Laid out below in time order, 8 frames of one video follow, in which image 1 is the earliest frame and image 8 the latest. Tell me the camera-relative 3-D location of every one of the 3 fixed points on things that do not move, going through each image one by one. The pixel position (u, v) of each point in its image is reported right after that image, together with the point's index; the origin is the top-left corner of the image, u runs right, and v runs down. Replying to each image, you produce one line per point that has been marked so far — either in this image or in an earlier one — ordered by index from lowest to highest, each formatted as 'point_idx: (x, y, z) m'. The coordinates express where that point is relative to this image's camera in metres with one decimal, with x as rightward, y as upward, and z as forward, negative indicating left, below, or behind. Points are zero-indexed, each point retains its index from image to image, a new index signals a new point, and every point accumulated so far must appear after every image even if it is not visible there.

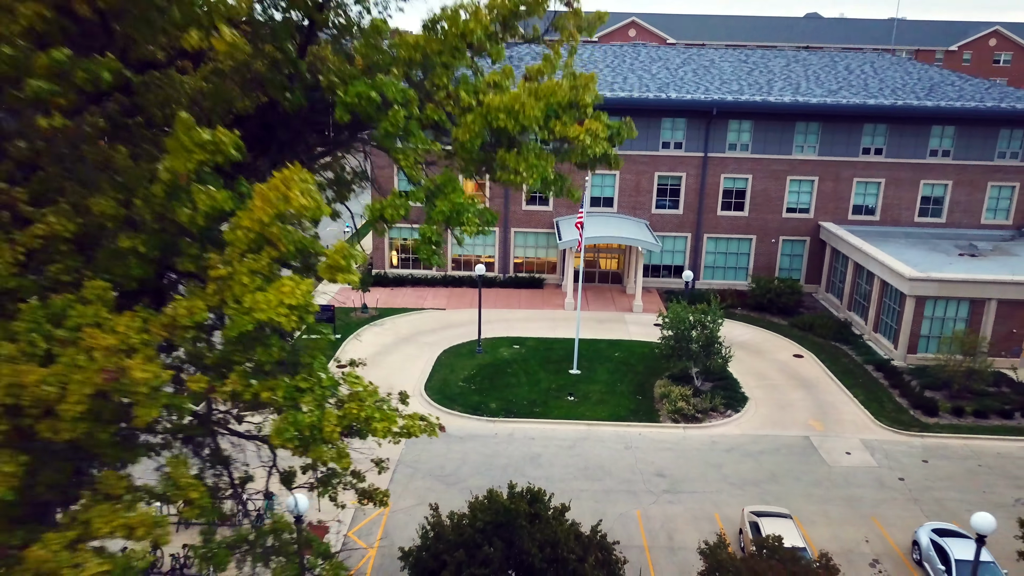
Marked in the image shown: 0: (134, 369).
0: (-1.9, -0.5, +4.2) m
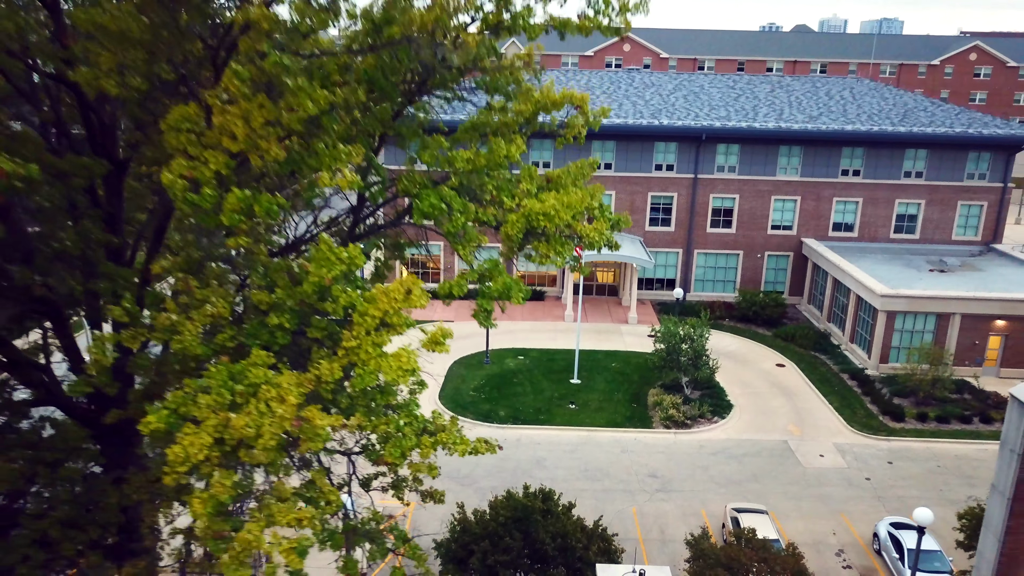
0: (-1.6, -1.0, +6.2) m
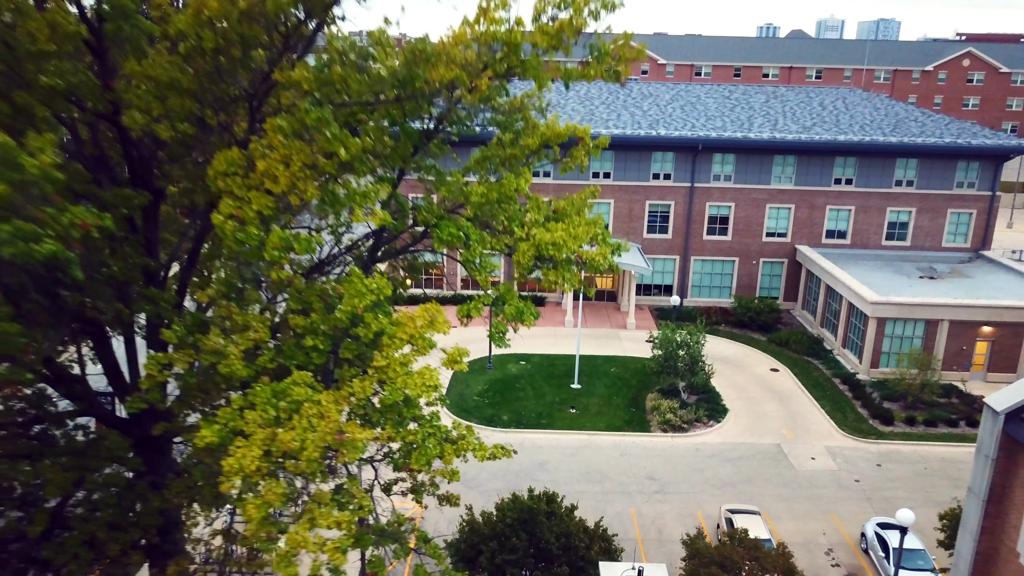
0: (-1.5, -1.3, +7.0) m
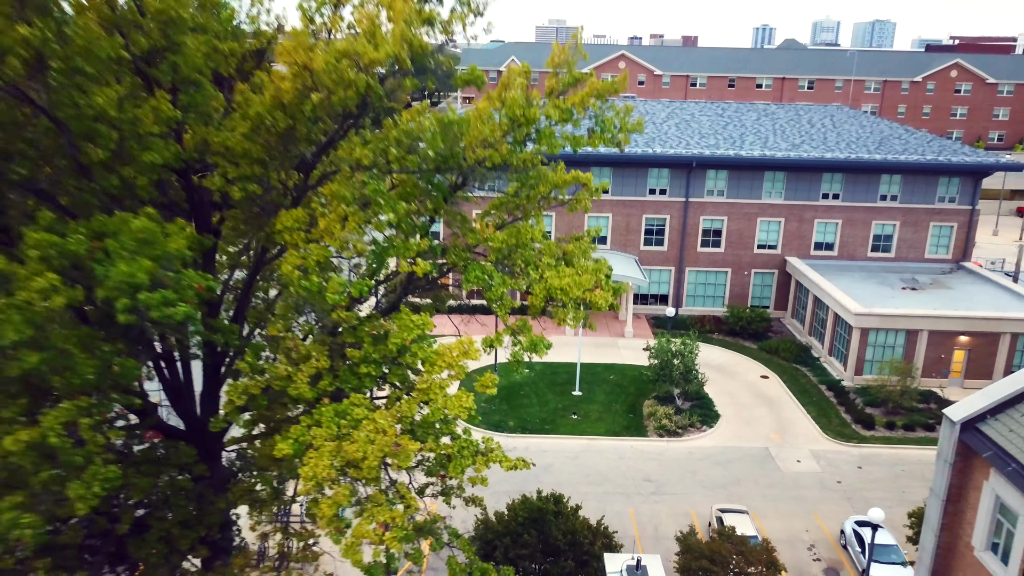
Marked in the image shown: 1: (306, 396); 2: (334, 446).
0: (-1.3, -1.8, +8.6) m
1: (-2.6, -1.4, +9.5) m
2: (-2.0, -1.8, +8.6) m
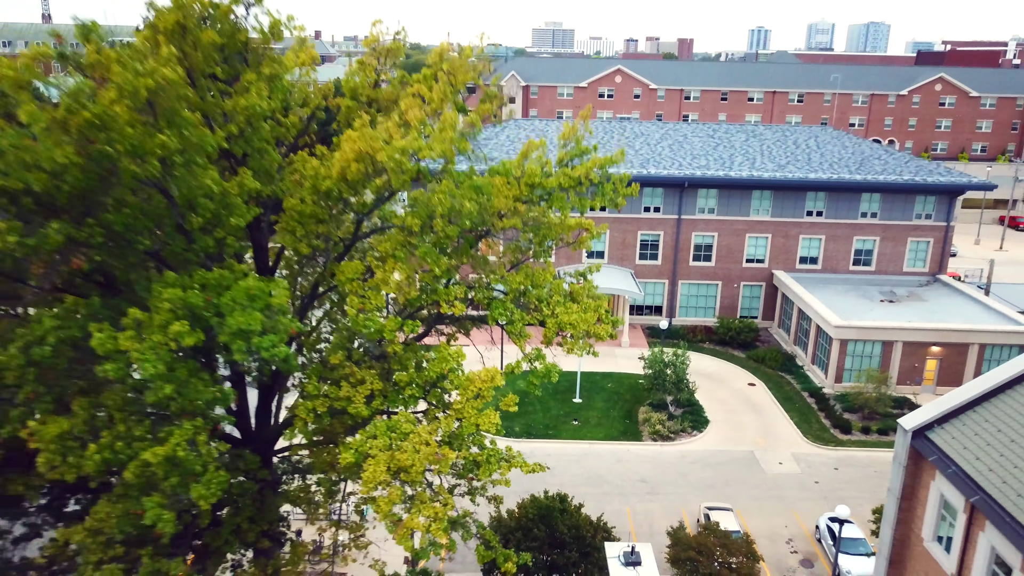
0: (-1.0, -2.4, +10.8) m
1: (-2.3, -1.9, +11.6) m
2: (-1.7, -2.4, +10.8) m
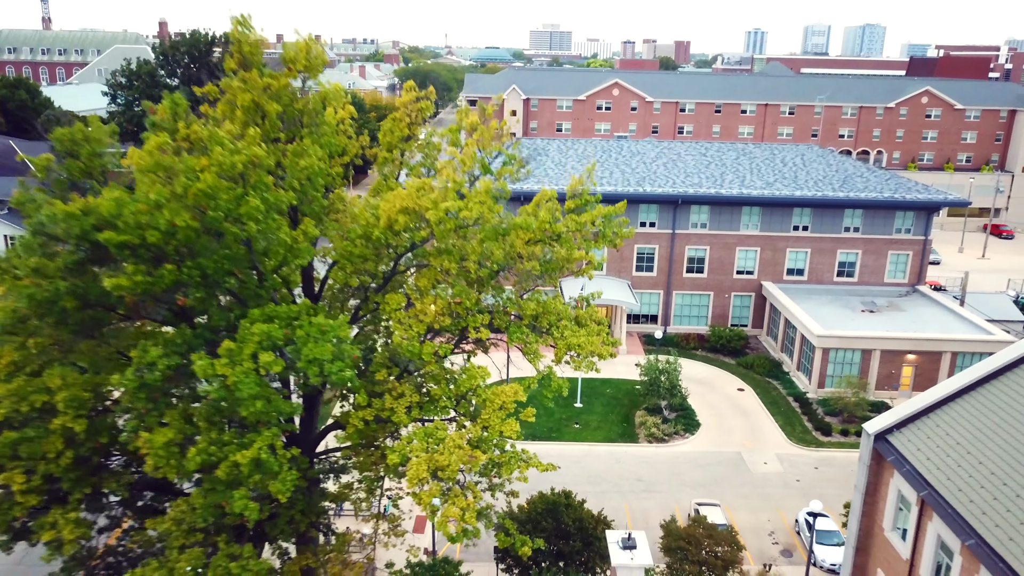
0: (-0.7, -2.9, +13.0) m
1: (-2.0, -2.5, +13.9) m
2: (-1.4, -2.9, +13.0) m
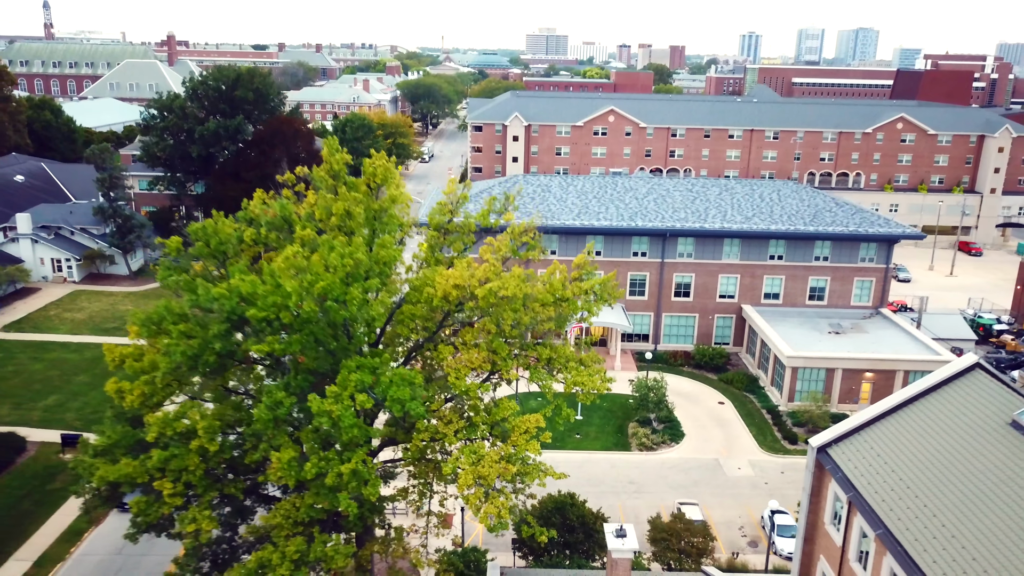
0: (-0.2, -4.2, +17.7) m
1: (-1.5, -3.8, +18.6) m
2: (-0.9, -4.2, +17.7) m
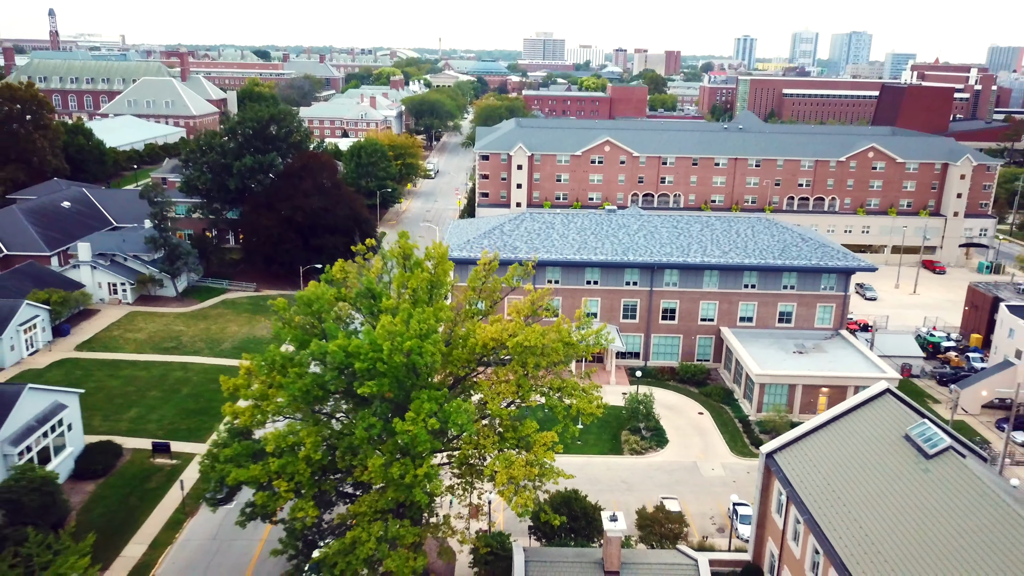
0: (+0.6, -5.9, +24.5) m
1: (-0.7, -5.5, +25.3) m
2: (-0.2, -5.9, +24.5) m
